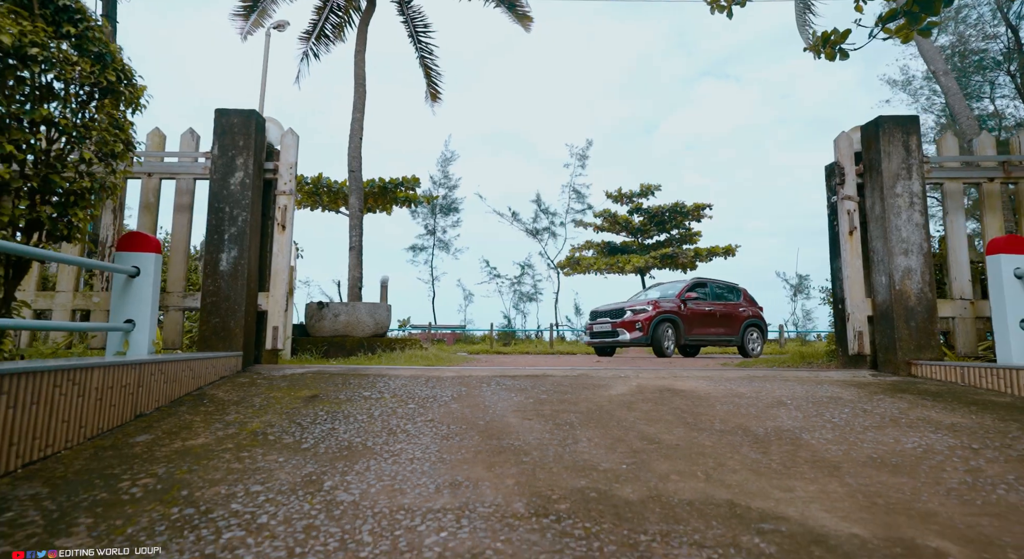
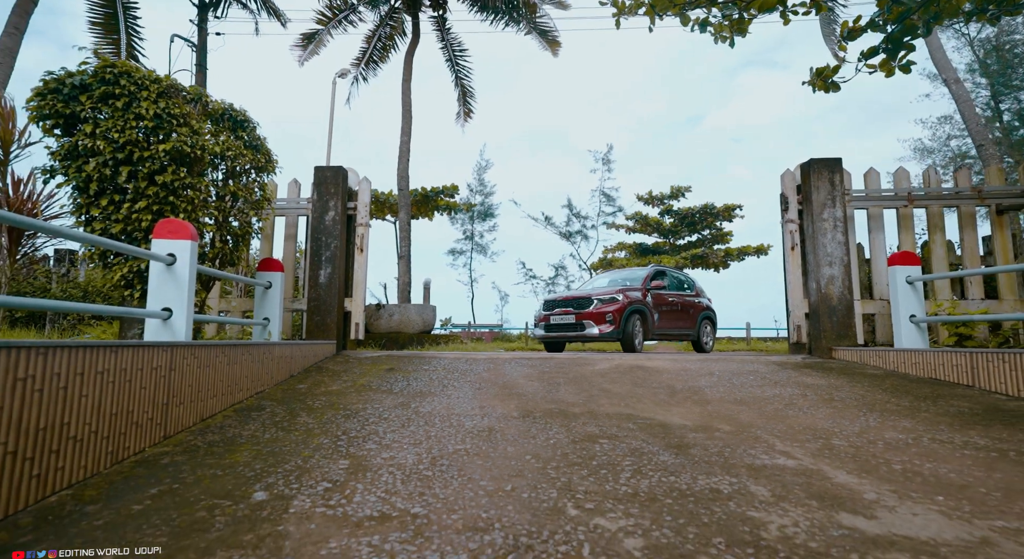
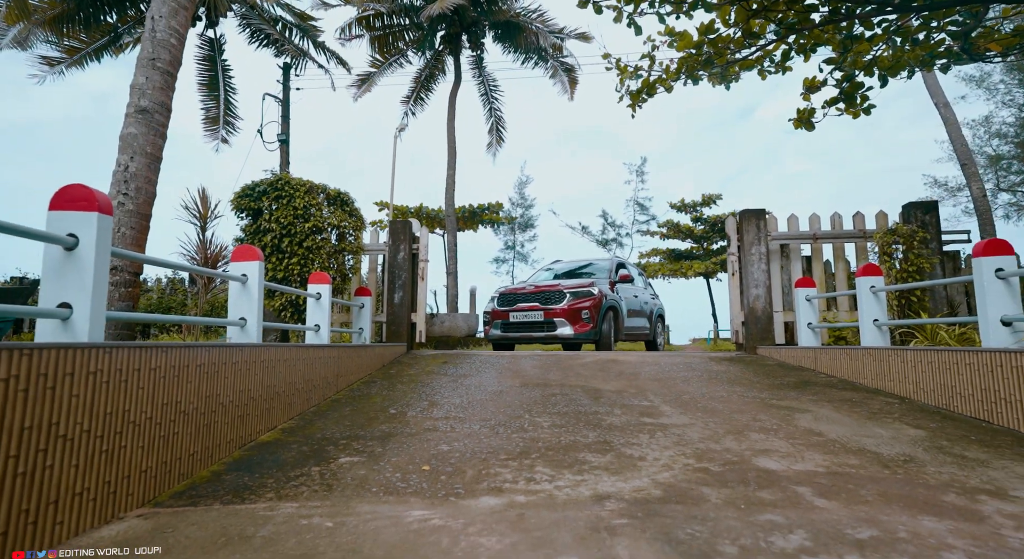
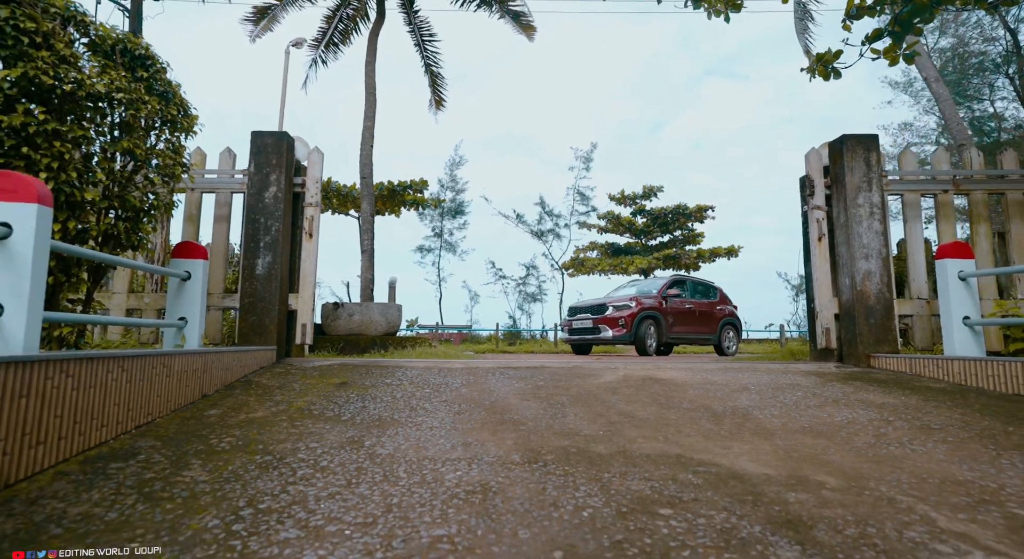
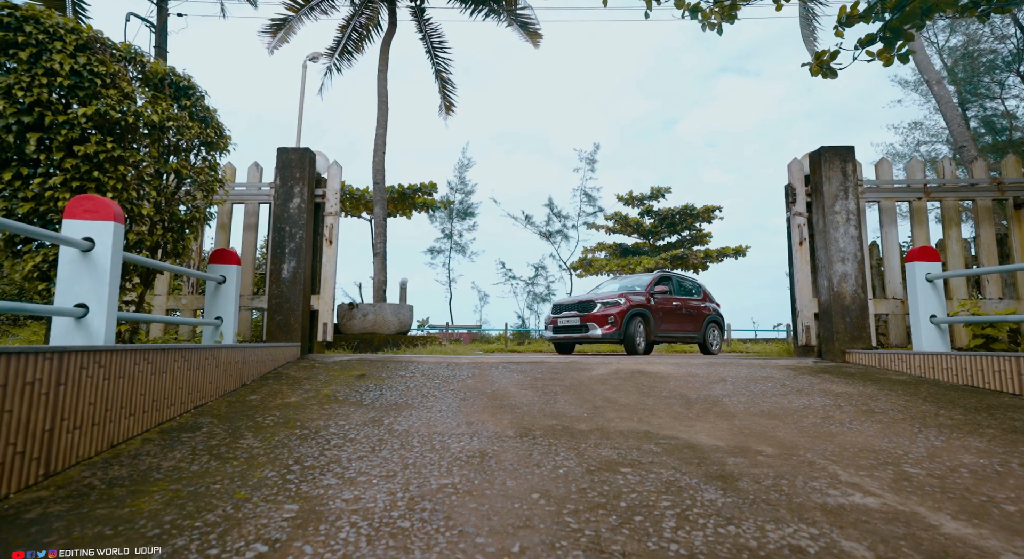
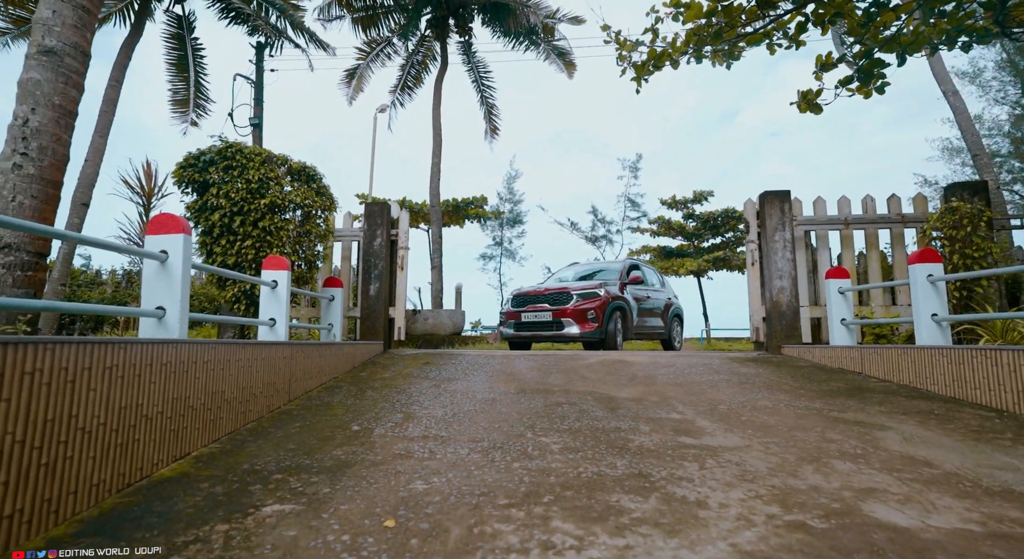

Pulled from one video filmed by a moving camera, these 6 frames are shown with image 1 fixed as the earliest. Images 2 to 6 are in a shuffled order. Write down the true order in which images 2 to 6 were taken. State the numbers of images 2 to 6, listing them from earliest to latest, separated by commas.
4, 5, 2, 6, 3
